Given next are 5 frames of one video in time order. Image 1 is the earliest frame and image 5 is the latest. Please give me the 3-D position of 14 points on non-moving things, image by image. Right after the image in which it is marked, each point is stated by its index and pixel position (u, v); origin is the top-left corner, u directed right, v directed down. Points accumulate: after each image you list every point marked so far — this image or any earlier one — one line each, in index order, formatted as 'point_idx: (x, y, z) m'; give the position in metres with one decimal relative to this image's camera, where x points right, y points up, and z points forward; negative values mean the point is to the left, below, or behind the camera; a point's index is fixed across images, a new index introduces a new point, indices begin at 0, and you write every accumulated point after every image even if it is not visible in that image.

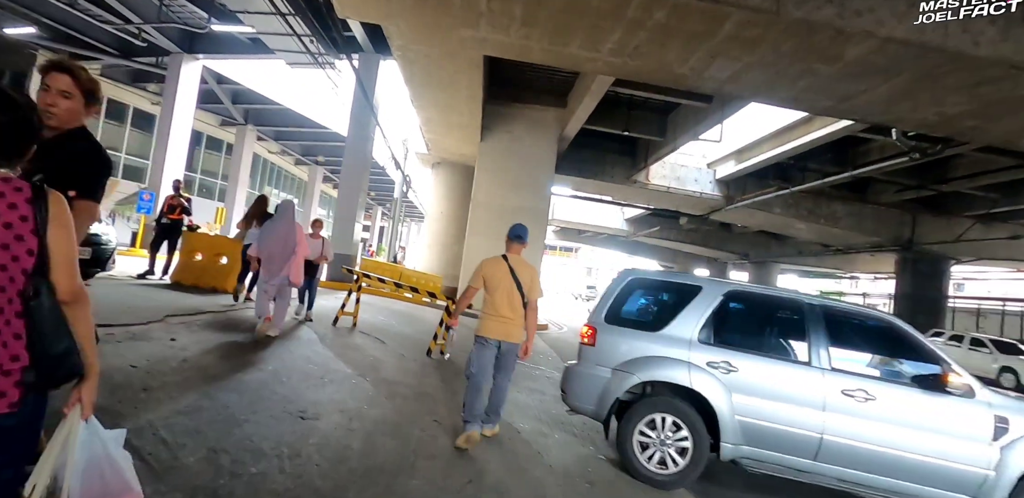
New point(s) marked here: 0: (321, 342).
0: (-2.6, -1.2, +5.6) m
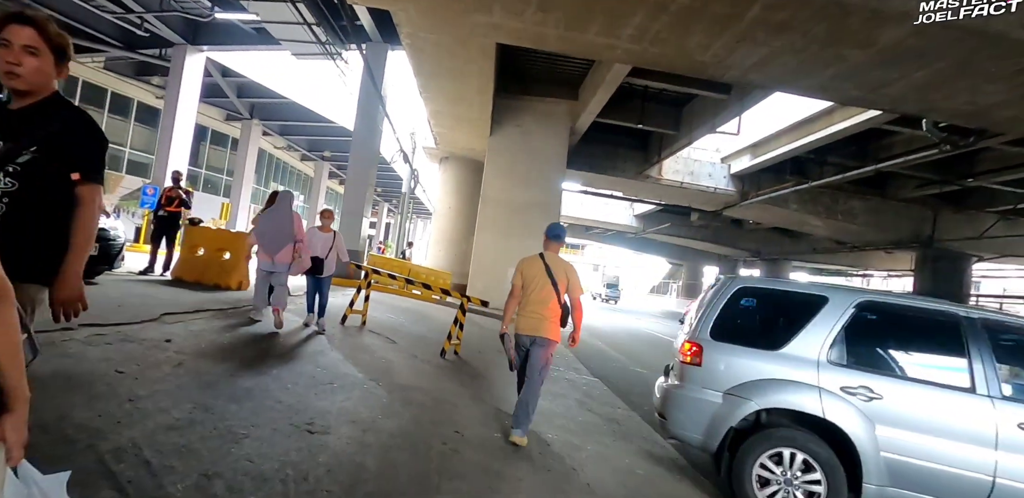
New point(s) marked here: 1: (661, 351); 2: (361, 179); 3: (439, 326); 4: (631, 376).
0: (-2.3, -1.2, +5.3) m
1: (+5.2, -3.5, +14.7) m
2: (-4.5, +2.1, +12.6) m
3: (-1.5, -1.6, +8.6) m
4: (+2.6, -2.8, +9.2) m
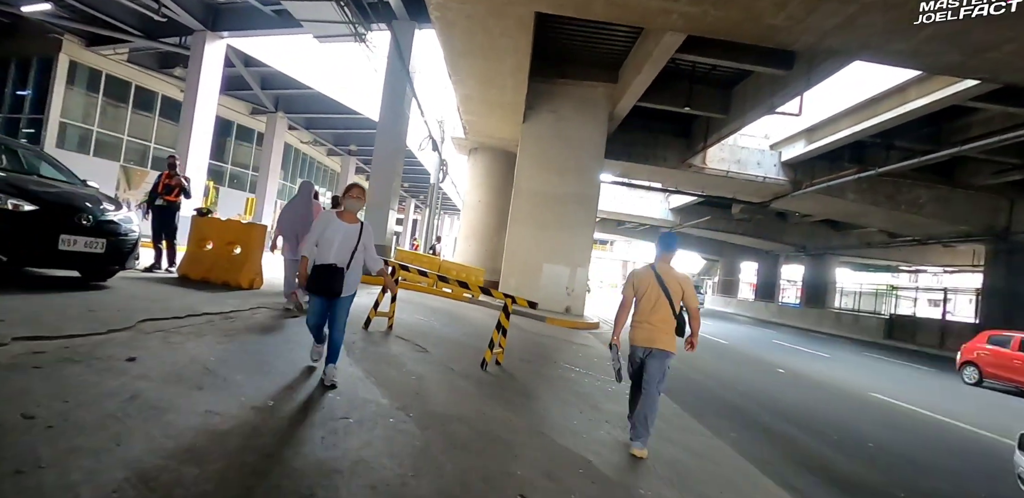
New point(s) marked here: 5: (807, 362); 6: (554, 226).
0: (-1.7, -1.1, +4.3) m
1: (+6.3, -3.3, +13.3) m
2: (-3.5, +2.3, +11.7) m
3: (-0.7, -1.4, +7.6) m
4: (+3.4, -2.6, +8.0) m
5: (+10.0, -3.9, +14.2) m
6: (+1.5, +0.8, +15.0) m
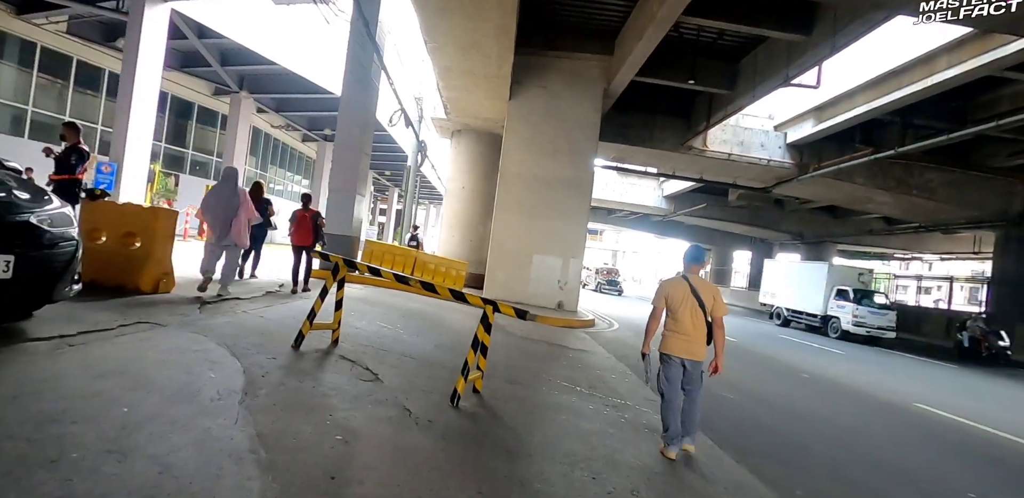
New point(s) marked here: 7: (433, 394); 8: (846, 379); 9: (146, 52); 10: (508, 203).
0: (-1.8, -1.0, +2.9) m
1: (+5.9, -3.0, +12.1) m
2: (-3.9, +2.5, +10.2) m
3: (-1.0, -1.3, +6.2) m
4: (+3.2, -2.4, +6.8) m
5: (+9.6, -3.5, +13.2) m
6: (+1.1, +1.2, +13.6) m
7: (-0.7, -1.3, +3.8) m
8: (+8.7, -3.3, +10.9) m
9: (-10.8, +5.8, +12.5) m
10: (-0.1, +1.5, +13.7) m
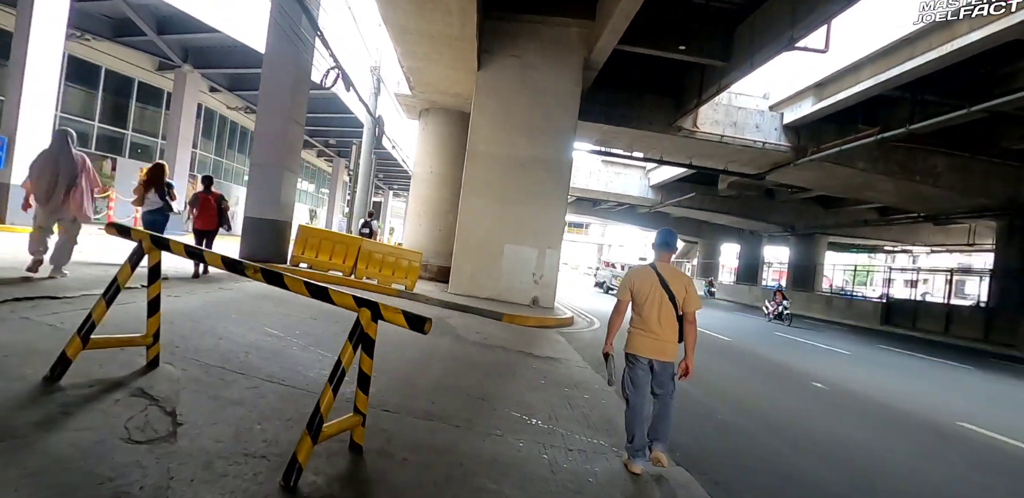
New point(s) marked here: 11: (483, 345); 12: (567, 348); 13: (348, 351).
0: (-2.4, -0.8, +1.3) m
1: (+5.1, -2.7, +10.8) m
2: (-4.7, +2.7, +8.5) m
3: (-1.6, -1.1, +4.7) m
4: (+2.5, -2.2, +5.3) m
5: (+8.8, -3.1, +11.9) m
6: (+0.2, +1.5, +12.1) m
7: (-1.3, -1.1, +2.2) m
8: (+7.9, -3.0, +9.6) m
9: (-11.7, +6.0, +10.6) m
10: (-1.0, +1.8, +12.1) m
11: (-0.4, -1.4, +6.3) m
12: (+1.0, -1.8, +7.5) m
13: (-0.9, -0.6, +2.4) m
